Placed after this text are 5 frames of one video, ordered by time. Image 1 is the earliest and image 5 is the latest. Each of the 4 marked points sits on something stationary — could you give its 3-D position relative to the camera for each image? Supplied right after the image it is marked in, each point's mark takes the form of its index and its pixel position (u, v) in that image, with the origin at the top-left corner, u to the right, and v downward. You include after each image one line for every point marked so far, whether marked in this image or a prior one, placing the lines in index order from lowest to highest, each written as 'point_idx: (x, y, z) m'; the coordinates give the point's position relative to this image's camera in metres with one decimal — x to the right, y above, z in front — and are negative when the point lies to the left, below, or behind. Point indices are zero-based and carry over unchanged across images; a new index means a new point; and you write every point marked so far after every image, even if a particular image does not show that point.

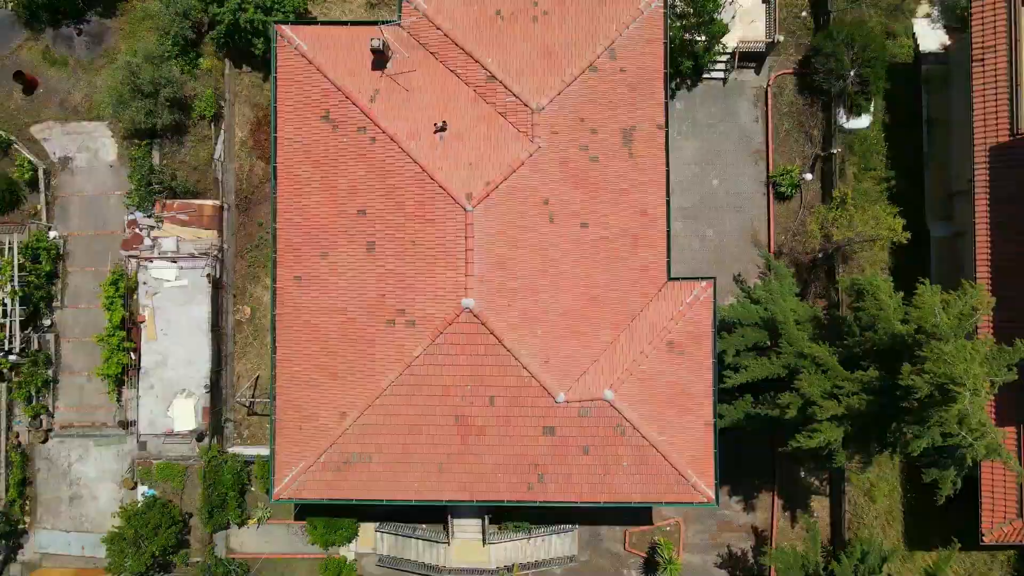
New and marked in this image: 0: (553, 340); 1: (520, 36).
0: (+0.9, -1.2, +16.6) m
1: (+0.2, +5.9, +17.2) m
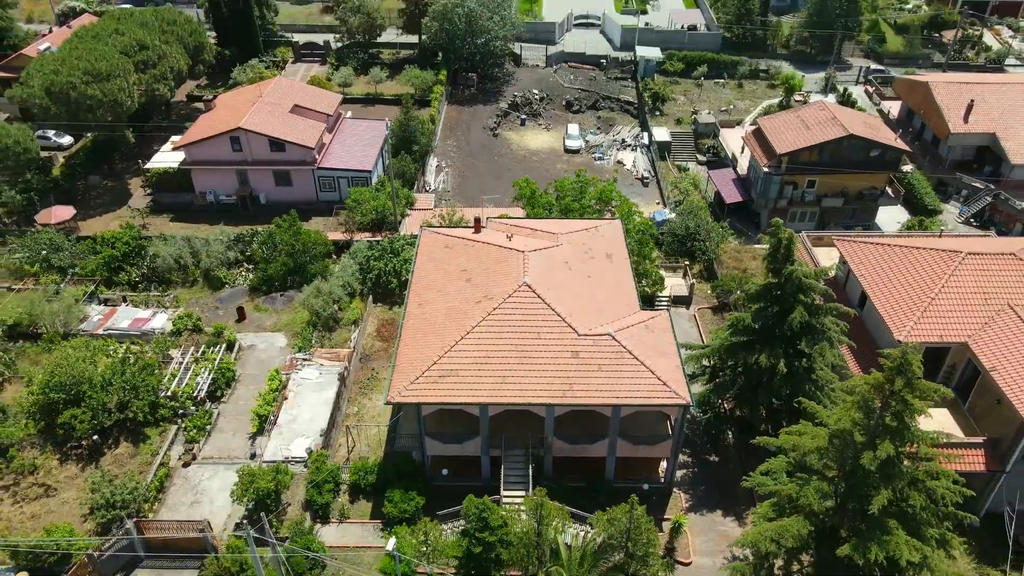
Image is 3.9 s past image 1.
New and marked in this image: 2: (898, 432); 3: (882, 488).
0: (+2.4, -0.9, +28.0) m
1: (+1.7, +2.9, +34.1) m
2: (+10.1, -3.5, +19.5) m
3: (+9.7, -5.2, +19.4) m
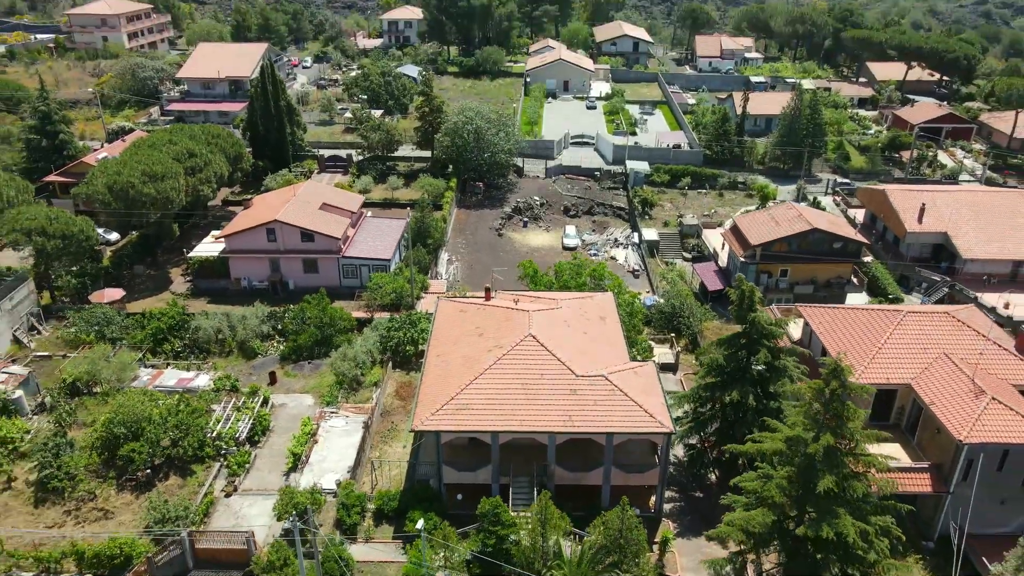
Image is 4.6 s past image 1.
0: (+2.7, -3.1, +32.5) m
1: (+2.0, -0.3, +39.1) m
2: (+10.4, -4.3, +23.7) m
3: (+10.0, -5.9, +23.3) m
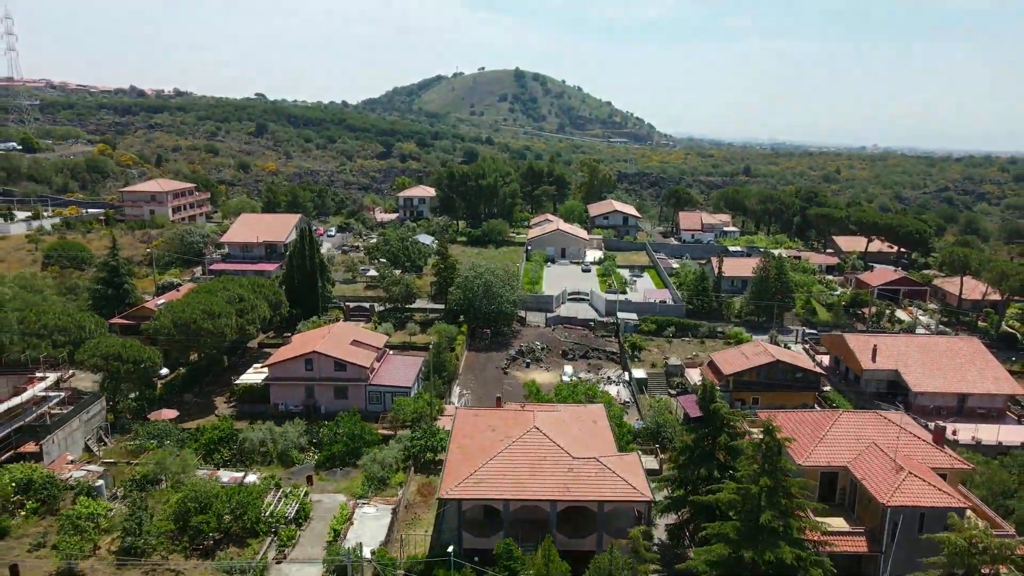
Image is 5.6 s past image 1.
0: (+3.1, -8.5, +39.6) m
1: (+2.5, -7.3, +46.7) m
2: (+10.8, -7.6, +30.8) m
3: (+10.4, -9.1, +30.0) m
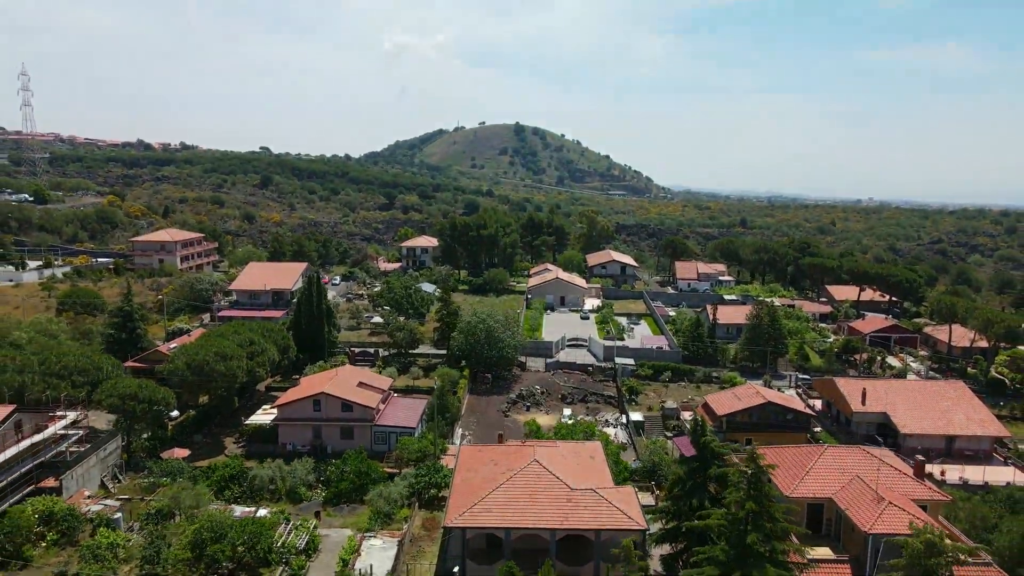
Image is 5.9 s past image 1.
0: (+3.2, -10.7, +41.7) m
1: (+2.6, -10.1, +48.8) m
2: (+10.9, -9.3, +32.9) m
3: (+10.5, -10.7, +32.0) m
